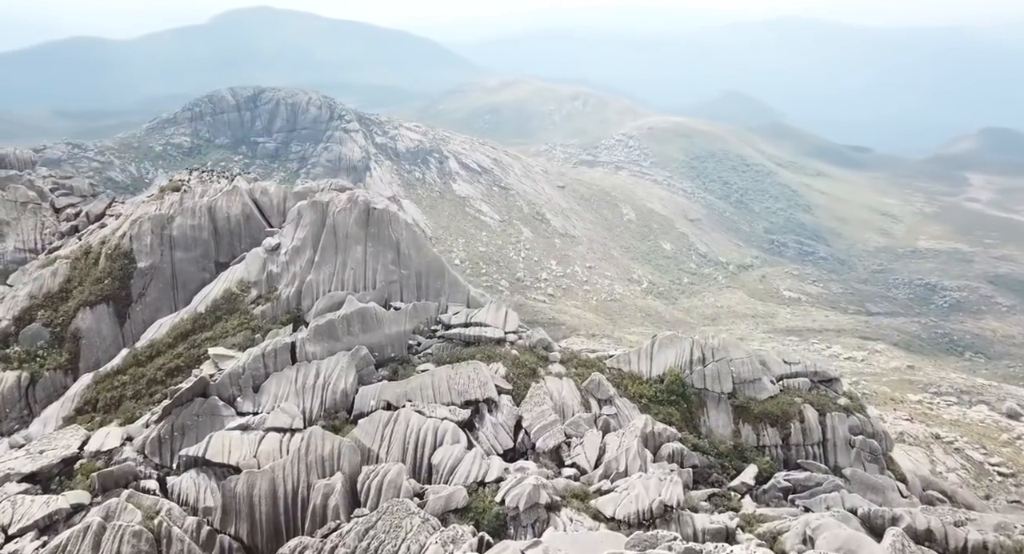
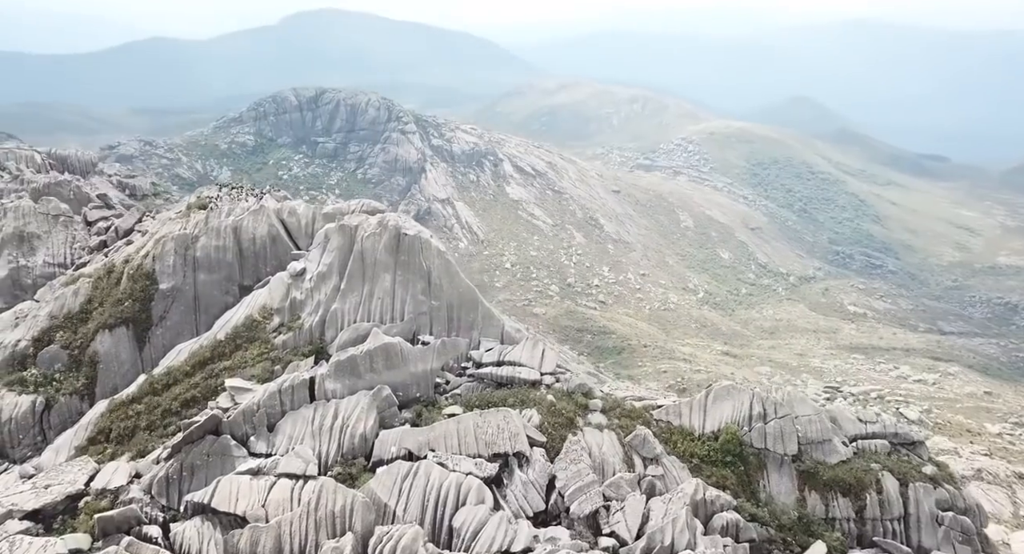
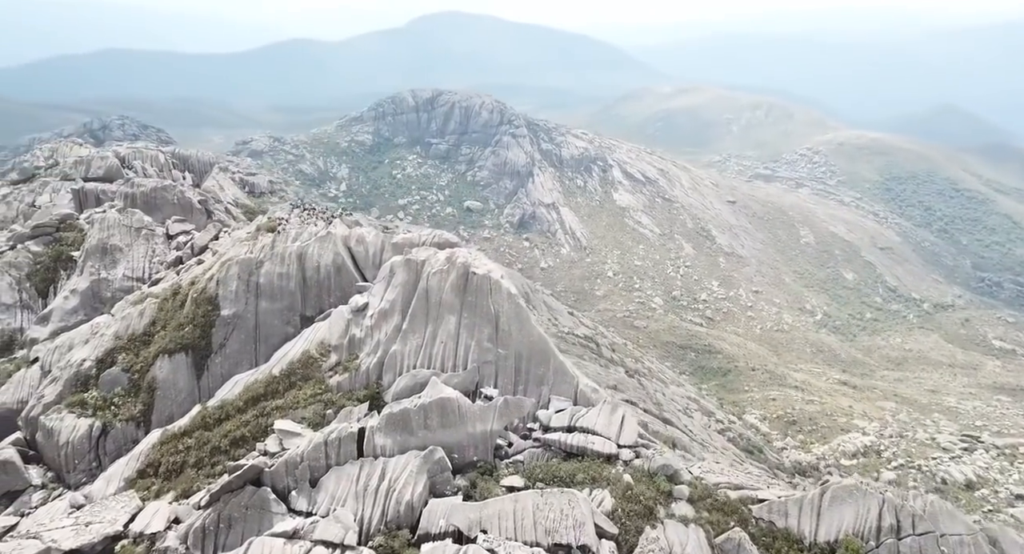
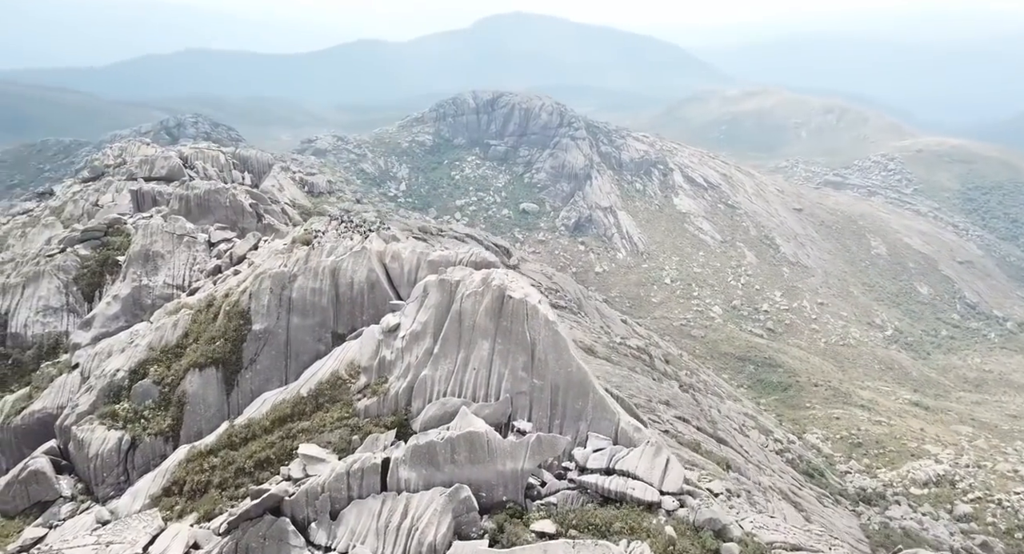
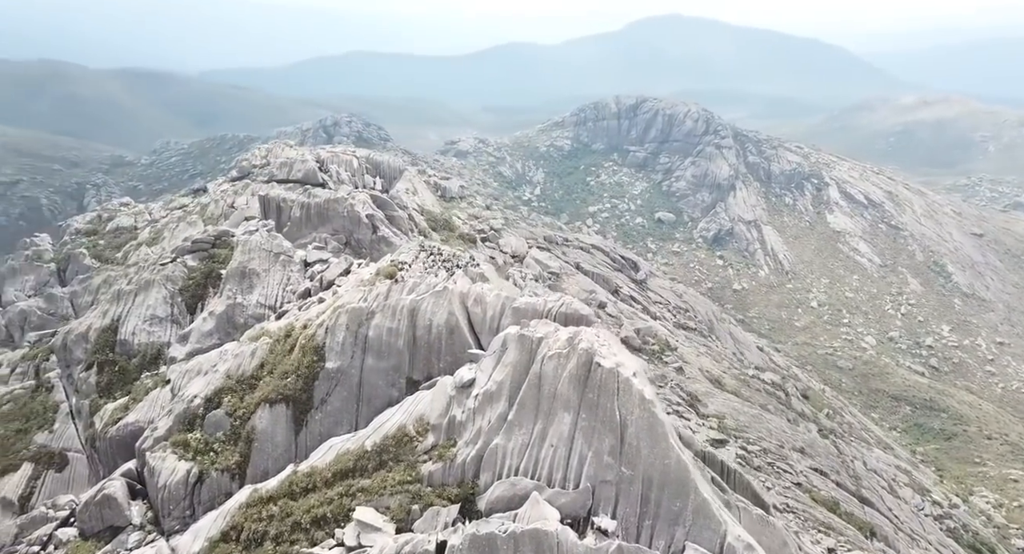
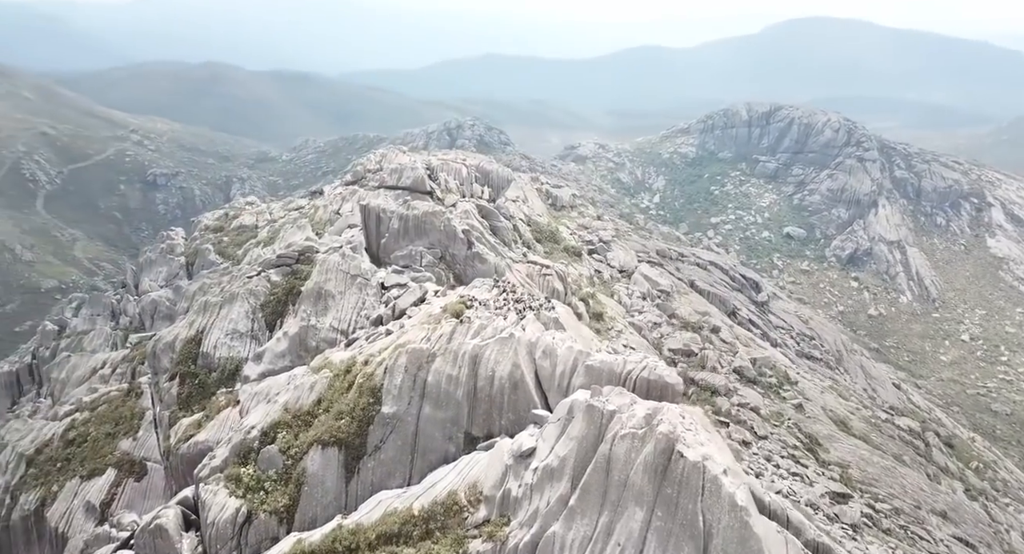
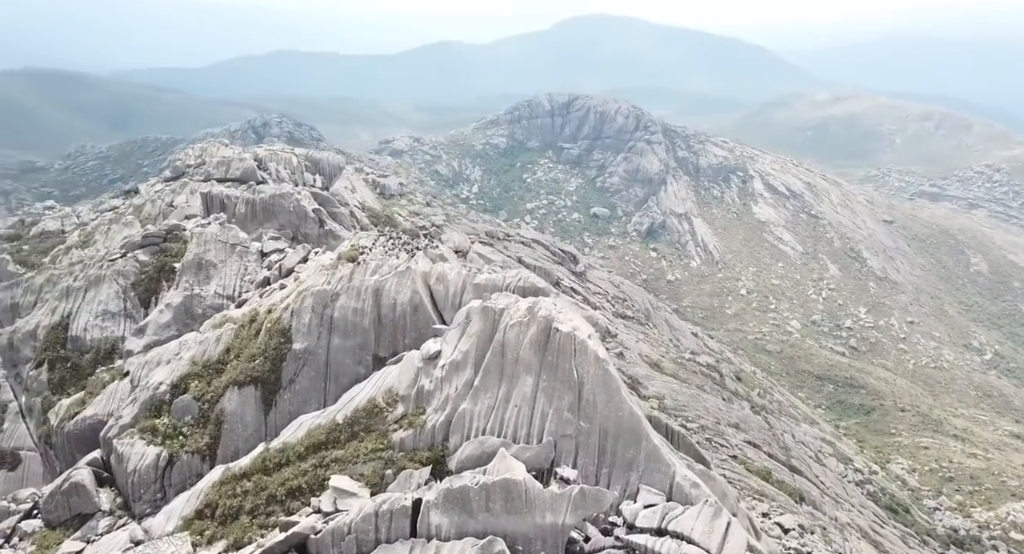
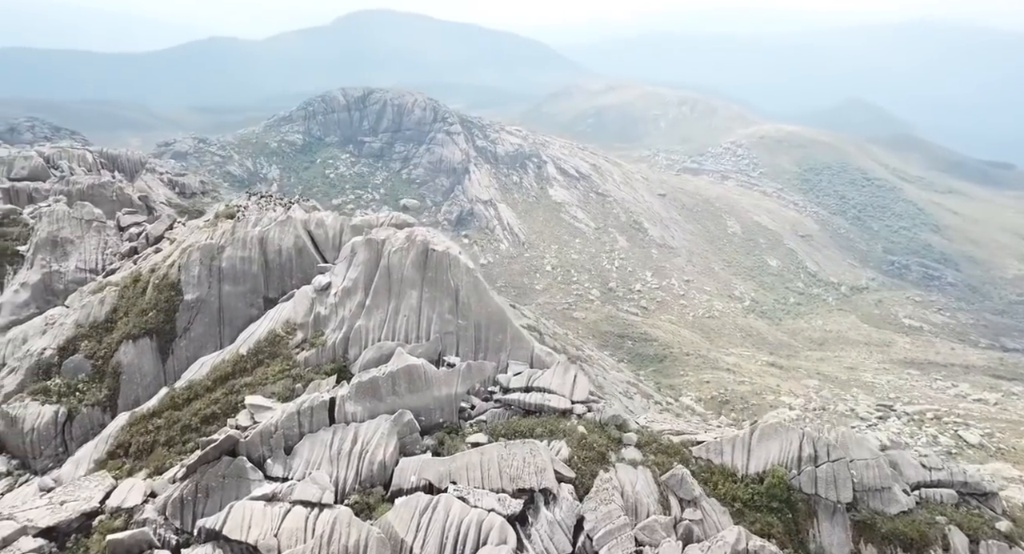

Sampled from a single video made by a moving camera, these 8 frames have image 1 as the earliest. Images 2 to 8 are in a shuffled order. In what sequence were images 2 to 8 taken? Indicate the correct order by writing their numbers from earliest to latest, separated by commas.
2, 8, 3, 4, 7, 5, 6
